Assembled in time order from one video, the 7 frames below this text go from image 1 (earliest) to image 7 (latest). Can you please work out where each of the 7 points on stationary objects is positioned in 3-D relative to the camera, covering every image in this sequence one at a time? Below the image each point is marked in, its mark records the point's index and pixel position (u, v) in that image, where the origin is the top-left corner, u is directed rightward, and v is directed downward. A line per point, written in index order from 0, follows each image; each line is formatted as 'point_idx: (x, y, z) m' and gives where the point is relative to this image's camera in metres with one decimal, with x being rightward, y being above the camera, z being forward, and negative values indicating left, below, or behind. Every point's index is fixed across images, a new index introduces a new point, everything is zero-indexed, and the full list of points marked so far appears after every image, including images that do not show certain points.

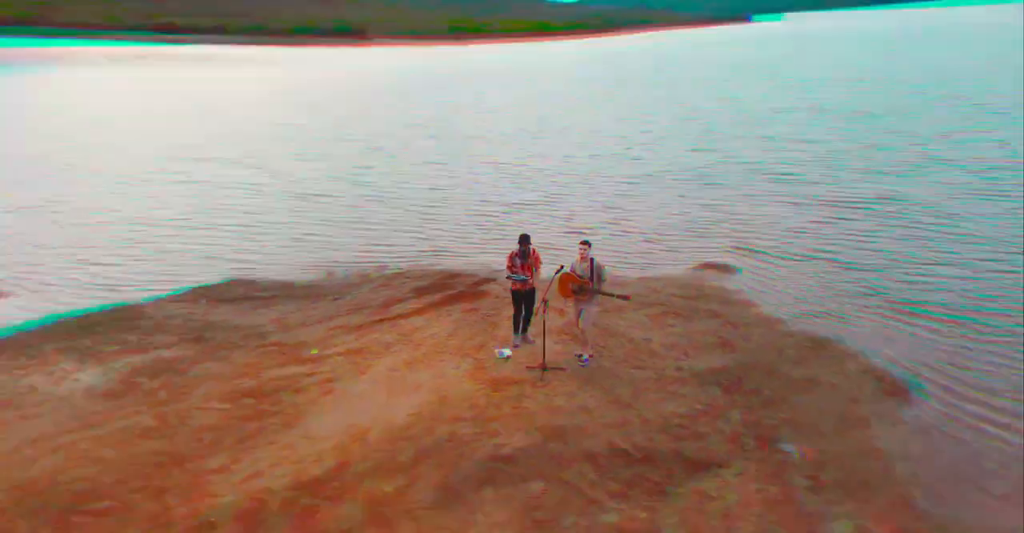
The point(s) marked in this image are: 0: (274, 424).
0: (-2.7, -1.7, +9.2) m
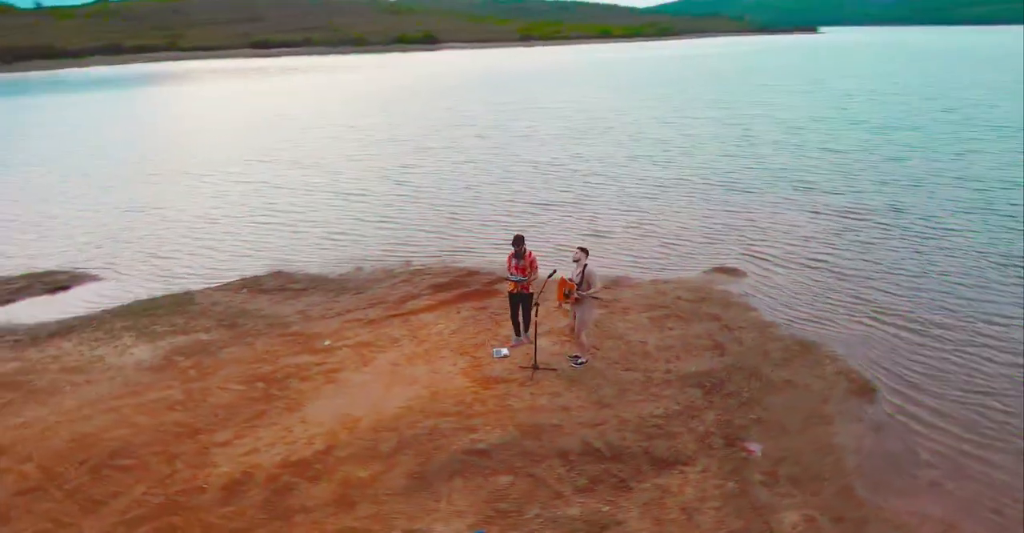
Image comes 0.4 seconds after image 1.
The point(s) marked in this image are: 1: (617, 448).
0: (-2.9, -1.6, +9.8) m
1: (+1.1, -2.0, +9.0) m
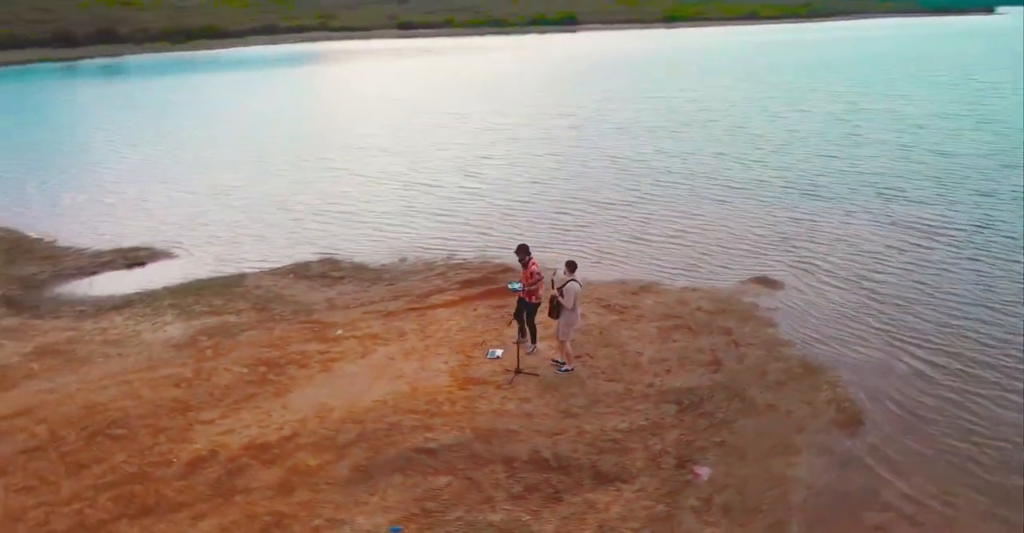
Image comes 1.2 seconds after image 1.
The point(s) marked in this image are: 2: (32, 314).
0: (-3.2, -1.6, +10.6) m
1: (+0.6, -2.1, +9.2) m
2: (-7.9, -0.8, +13.6) m
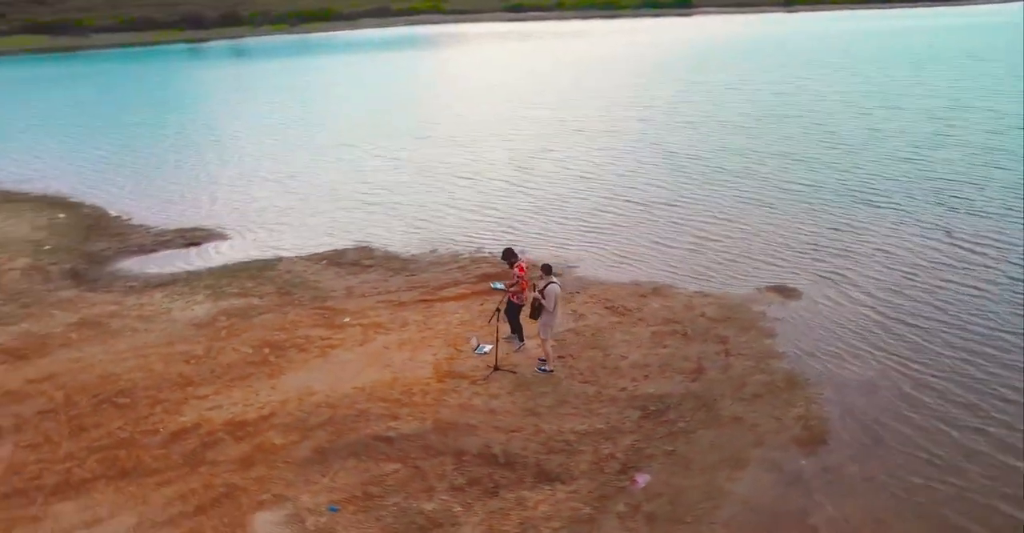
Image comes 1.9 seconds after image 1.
0: (-3.5, -1.4, +11.6) m
1: (0.0, -2.2, +9.7) m
2: (-7.8, -0.4, +15.1) m
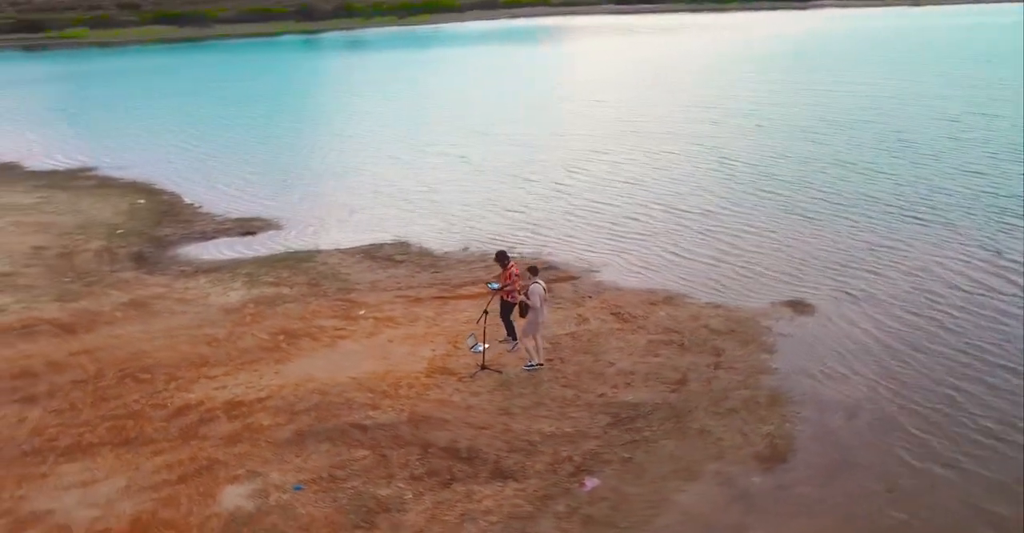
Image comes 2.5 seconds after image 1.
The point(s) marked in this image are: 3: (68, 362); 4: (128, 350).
0: (-3.7, -1.3, +12.6) m
1: (-0.5, -2.3, +10.3) m
2: (-7.4, -0.1, +16.6) m
3: (-6.6, -1.4, +12.2) m
4: (-5.9, -1.3, +12.6) m
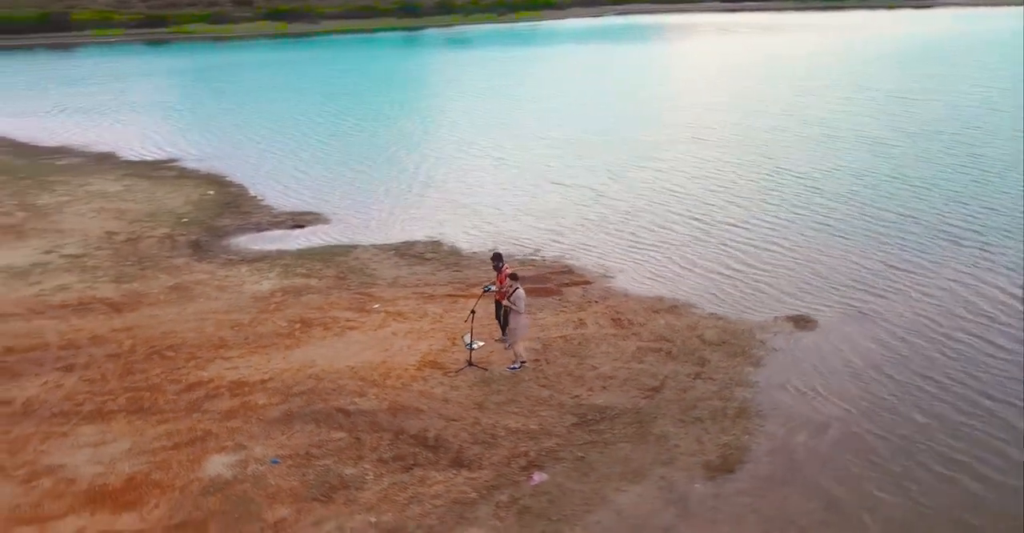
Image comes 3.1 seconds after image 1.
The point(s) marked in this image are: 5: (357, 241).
0: (-3.8, -1.2, +13.8) m
1: (-1.0, -2.4, +11.1) m
2: (-6.9, +0.2, +18.3) m
3: (-6.7, -1.2, +13.8) m
4: (-6.0, -1.1, +14.1) m
5: (-3.6, +0.6, +19.1) m
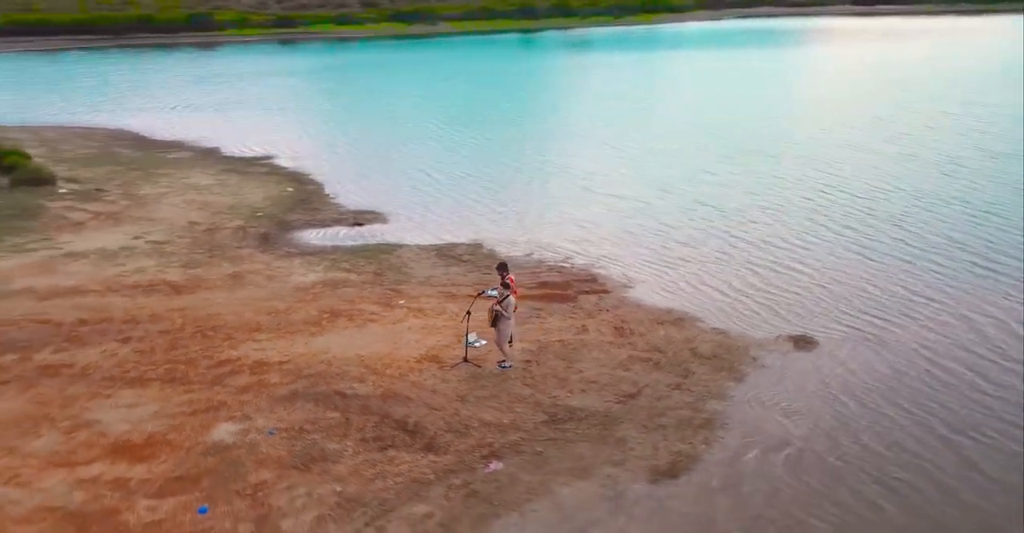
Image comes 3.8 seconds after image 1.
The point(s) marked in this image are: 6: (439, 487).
0: (-3.8, -1.2, +15.5) m
1: (-1.4, -2.4, +12.4) m
2: (-6.1, +0.5, +20.3) m
3: (-6.7, -0.9, +15.8) m
4: (-5.9, -0.9, +16.0) m
5: (-2.7, +0.6, +20.6) m
6: (-1.0, -2.9, +11.0) m
